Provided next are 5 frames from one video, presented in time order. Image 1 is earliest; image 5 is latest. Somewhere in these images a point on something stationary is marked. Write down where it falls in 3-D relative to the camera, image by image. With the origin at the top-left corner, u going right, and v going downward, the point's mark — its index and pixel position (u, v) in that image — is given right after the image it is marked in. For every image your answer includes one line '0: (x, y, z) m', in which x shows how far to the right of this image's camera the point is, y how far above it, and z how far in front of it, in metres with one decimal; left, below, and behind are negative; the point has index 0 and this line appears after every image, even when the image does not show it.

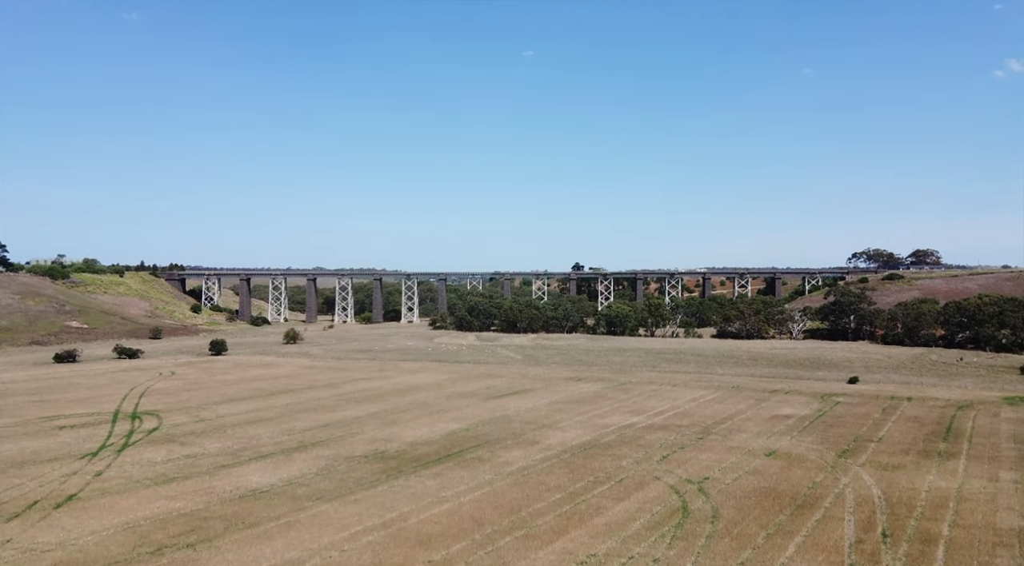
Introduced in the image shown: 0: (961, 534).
0: (+11.2, -6.2, +19.3) m
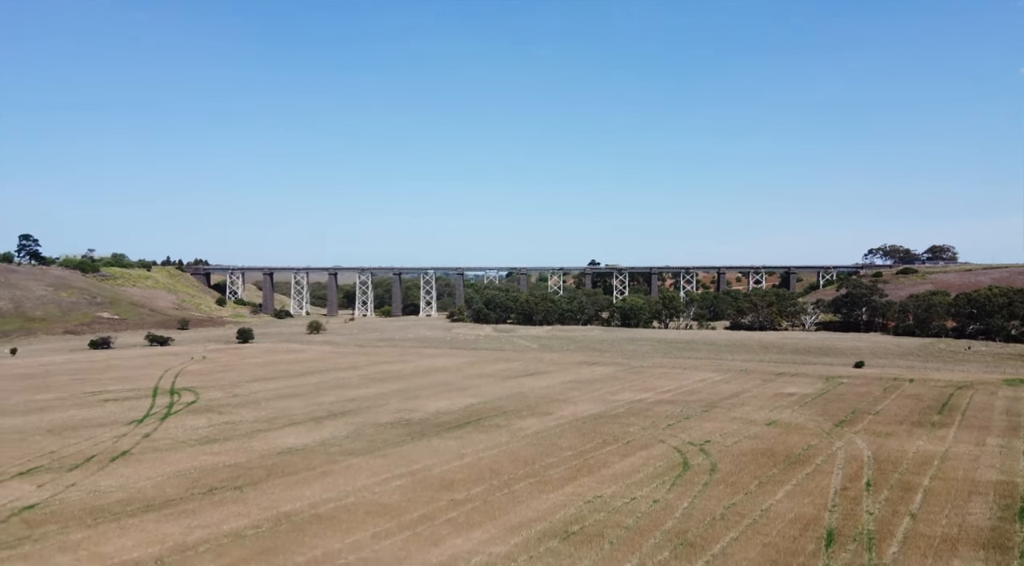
0: (+11.6, -5.4, +20.9) m
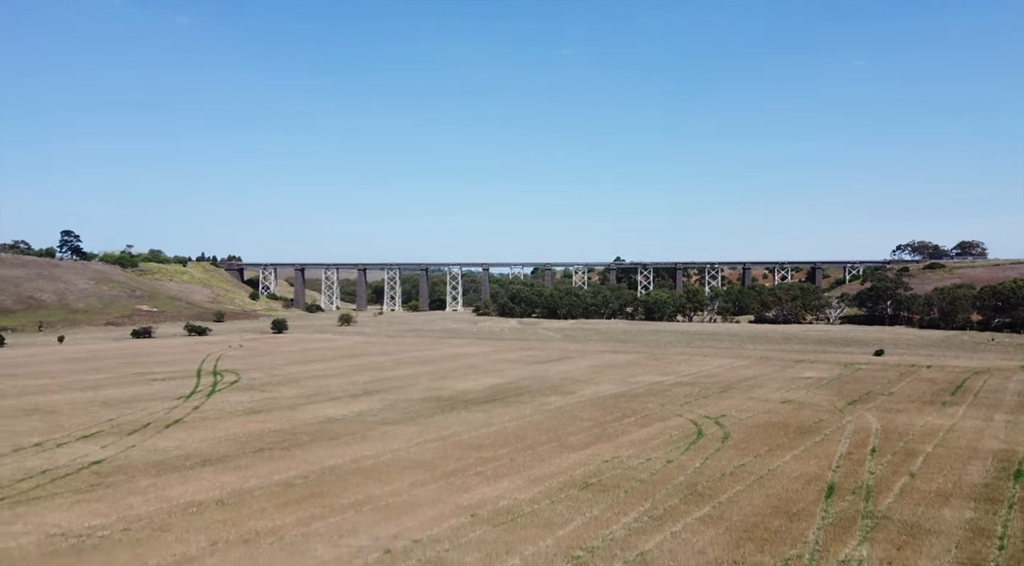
0: (+12.3, -4.8, +22.0) m
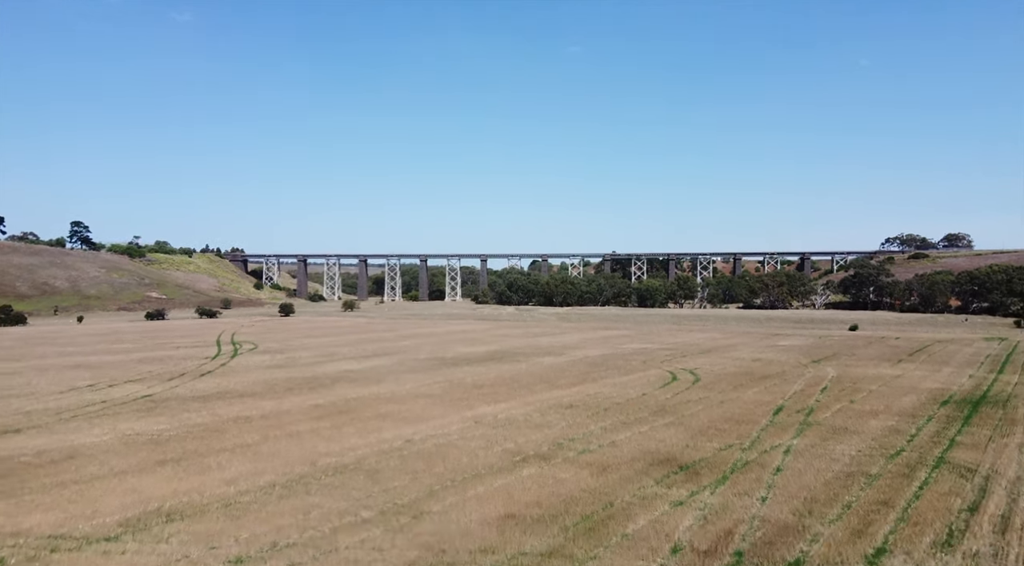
0: (+12.2, -3.5, +25.2) m
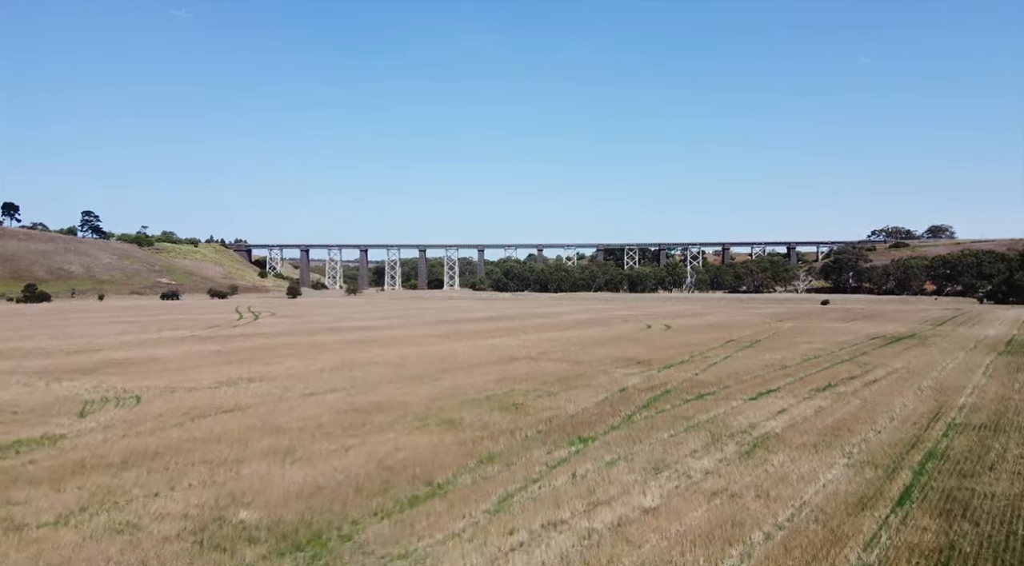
0: (+12.0, -1.9, +29.1) m
